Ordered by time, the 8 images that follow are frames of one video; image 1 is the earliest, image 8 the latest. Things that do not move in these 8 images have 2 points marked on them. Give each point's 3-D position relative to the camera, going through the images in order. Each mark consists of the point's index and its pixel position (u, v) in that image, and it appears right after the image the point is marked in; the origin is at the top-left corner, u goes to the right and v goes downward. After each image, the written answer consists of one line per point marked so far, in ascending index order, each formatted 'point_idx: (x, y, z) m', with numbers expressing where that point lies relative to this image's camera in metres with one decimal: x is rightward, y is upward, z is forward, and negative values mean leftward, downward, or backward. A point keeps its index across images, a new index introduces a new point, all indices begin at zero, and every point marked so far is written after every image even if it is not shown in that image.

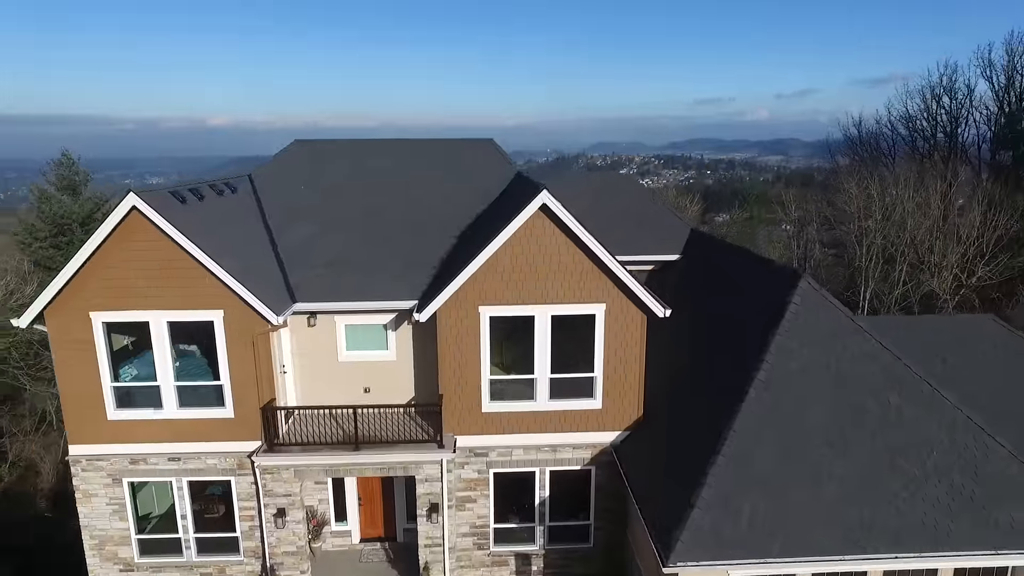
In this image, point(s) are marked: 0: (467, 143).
0: (-0.8, +2.2, +9.5) m
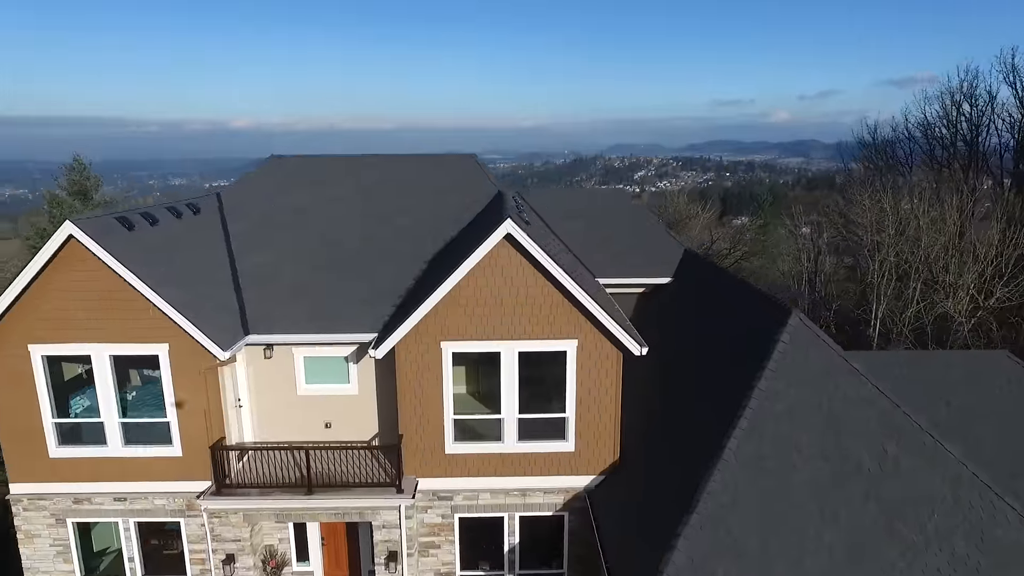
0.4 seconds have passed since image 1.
0: (-1.0, +1.9, +9.1) m
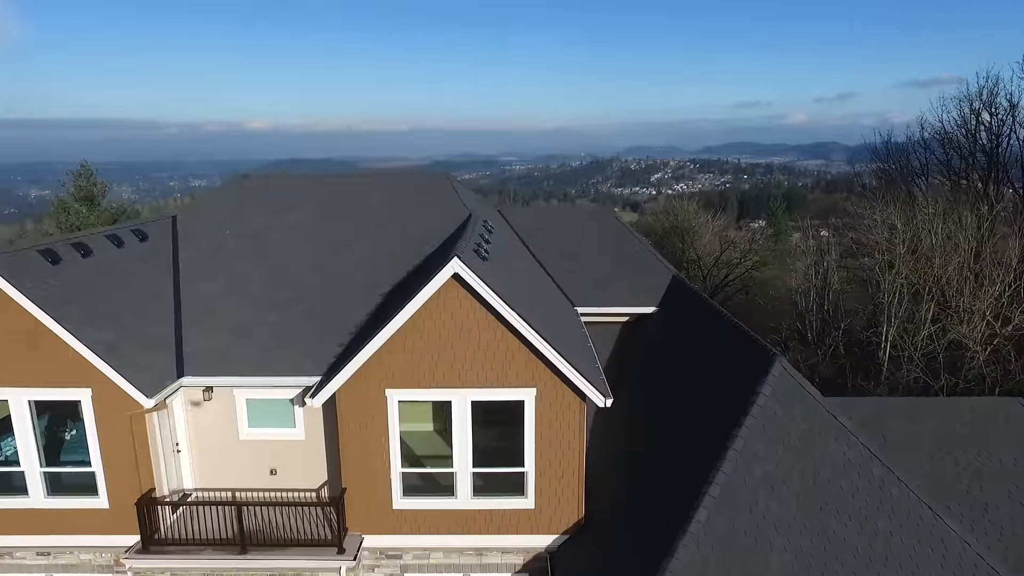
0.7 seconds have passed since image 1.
0: (-1.3, +1.5, +8.6) m
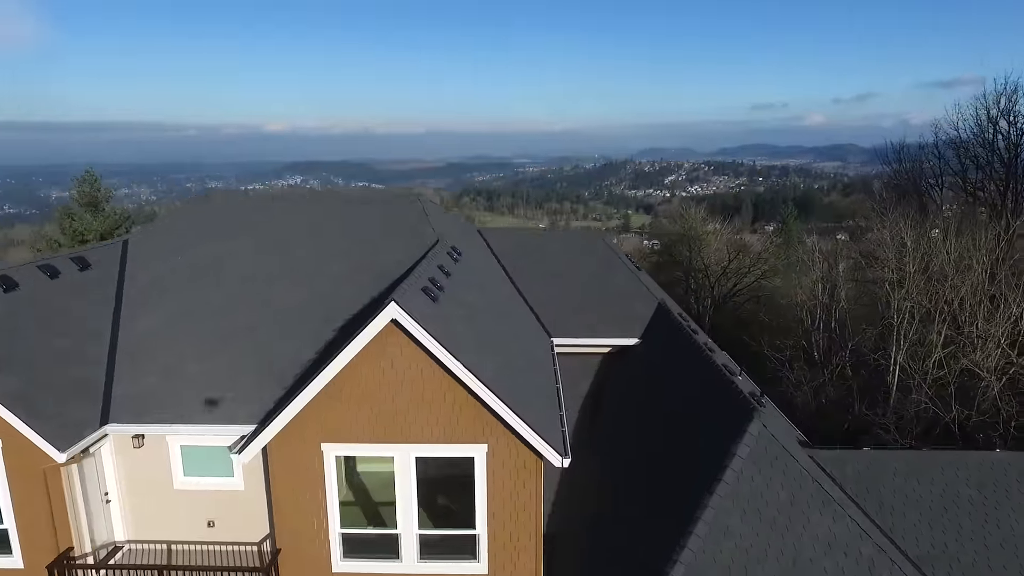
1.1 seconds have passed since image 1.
0: (-1.6, +1.2, +8.1) m
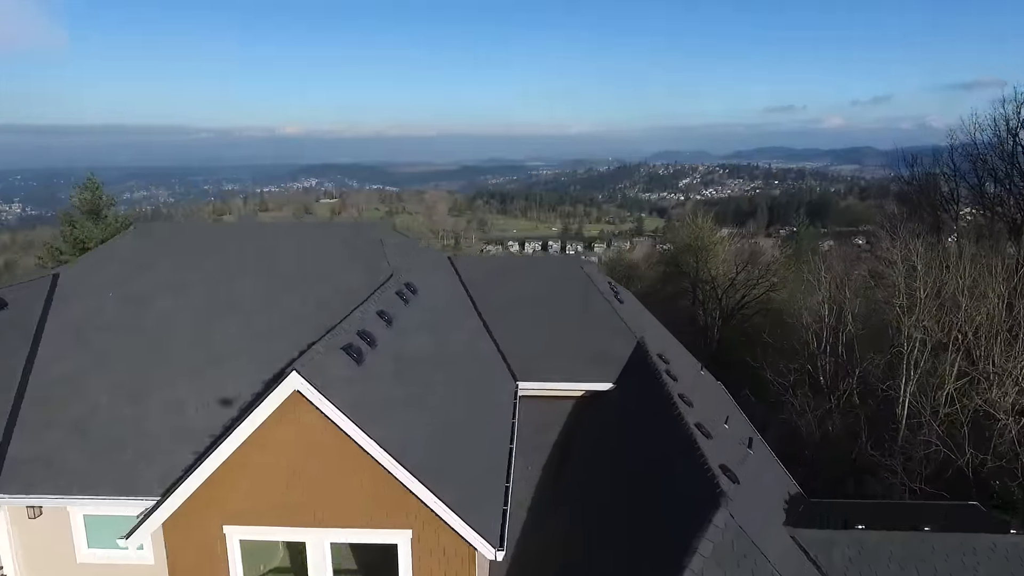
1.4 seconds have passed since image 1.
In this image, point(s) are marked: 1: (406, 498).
0: (-2.0, +0.7, +7.5) m
1: (-0.7, -1.4, +4.2) m
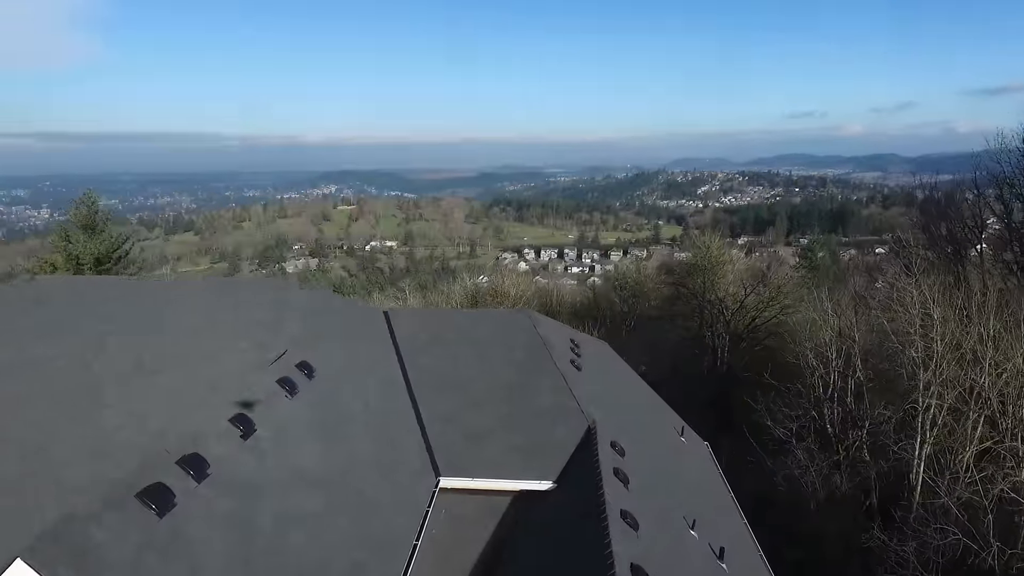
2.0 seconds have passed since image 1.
0: (-2.7, 0.0, +6.4) m
1: (-1.5, -2.1, +3.0) m
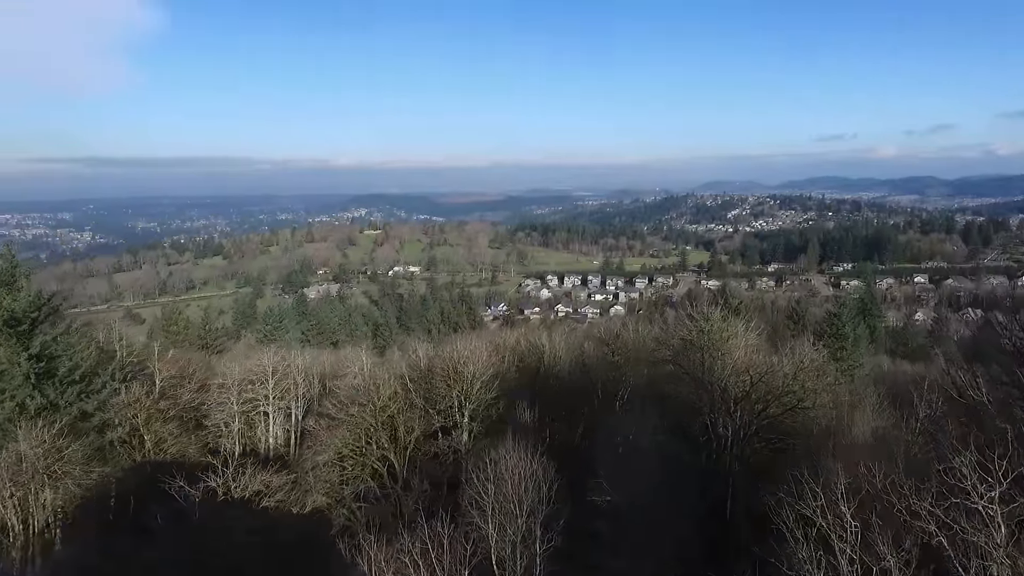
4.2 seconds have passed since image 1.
0: (-5.4, -2.1, +1.7) m
1: (-4.4, -4.1, -1.8) m
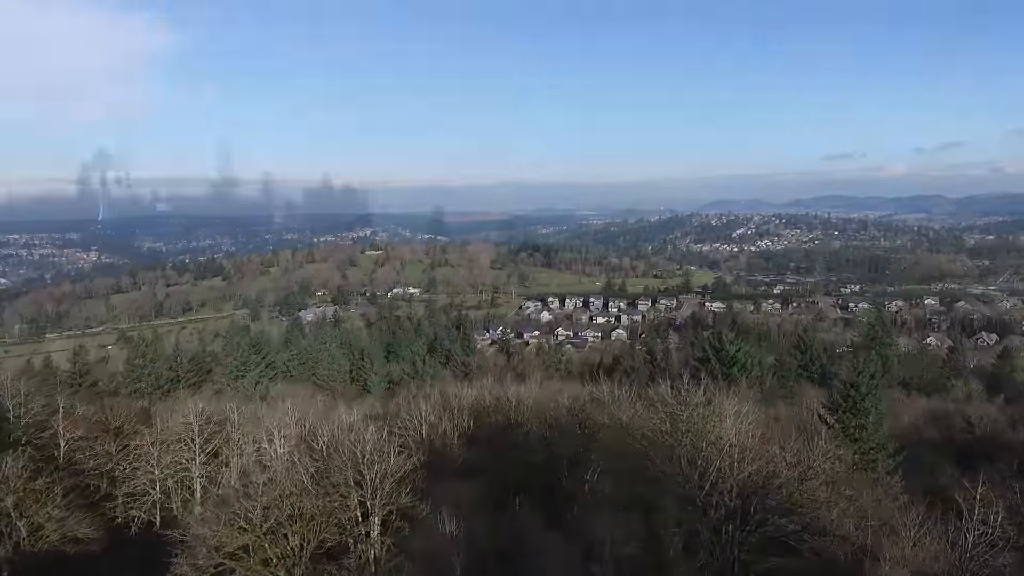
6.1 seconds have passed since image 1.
0: (-6.0, -3.0, +3.9) m
1: (-5.0, -4.9, +0.3) m
